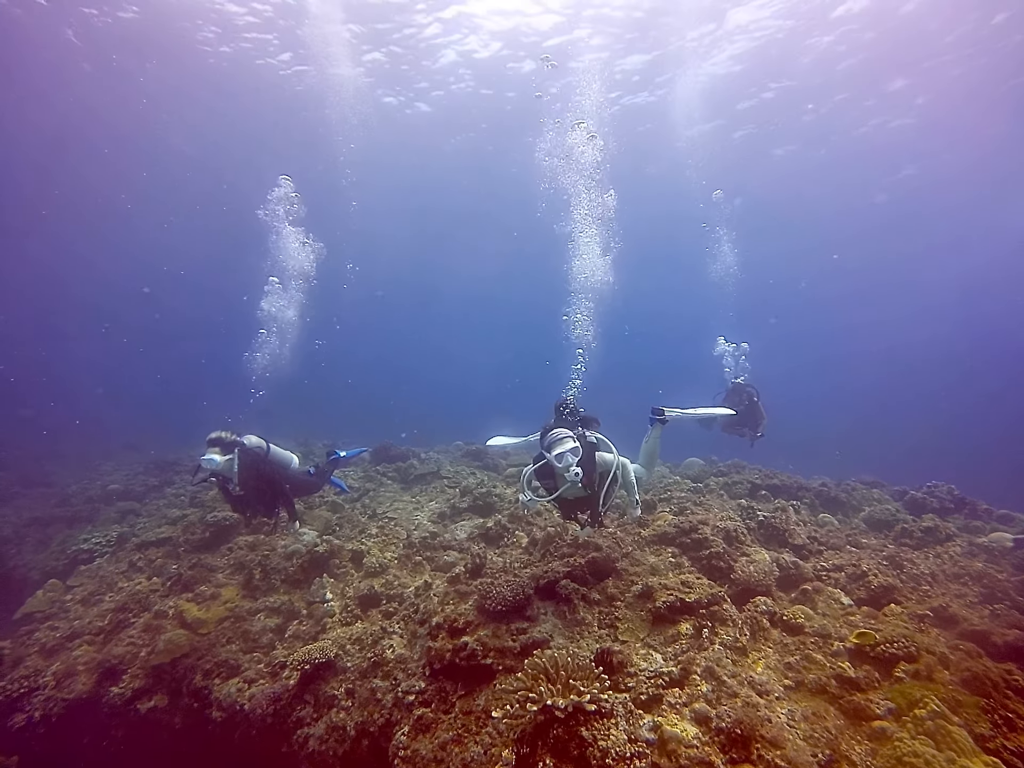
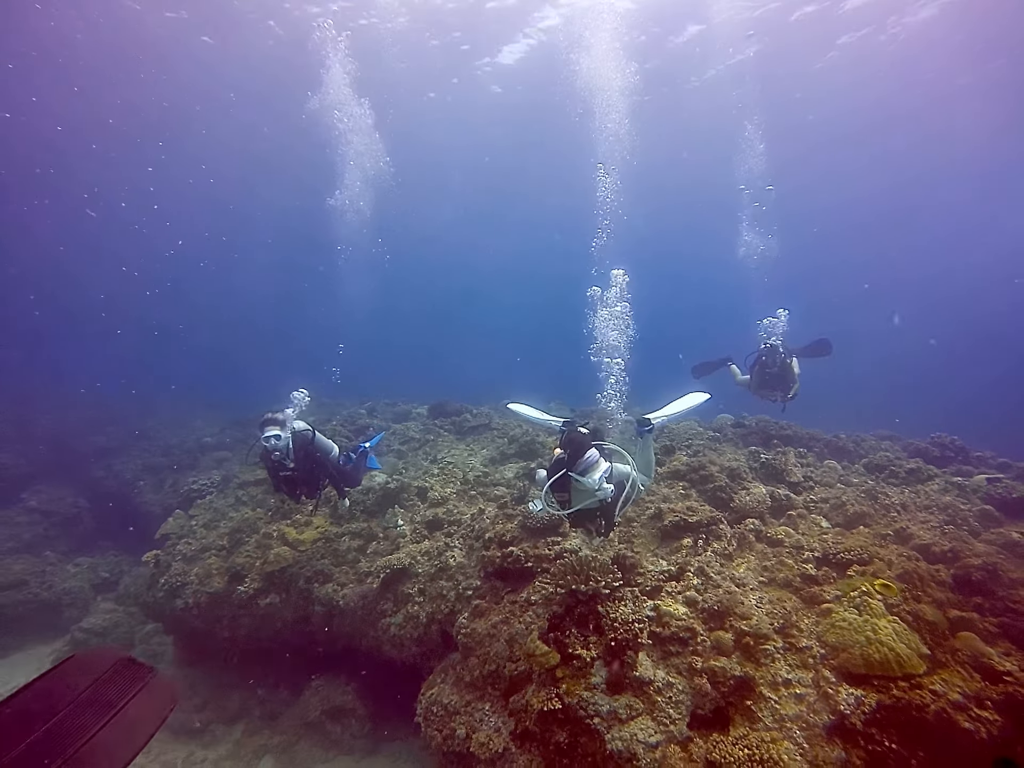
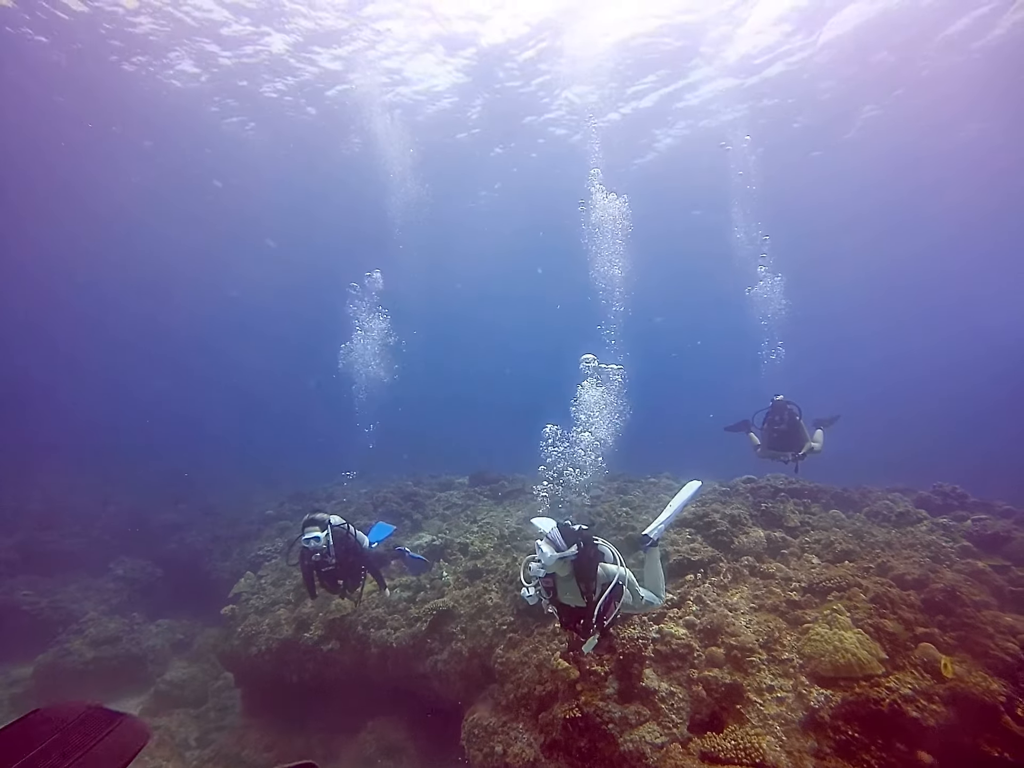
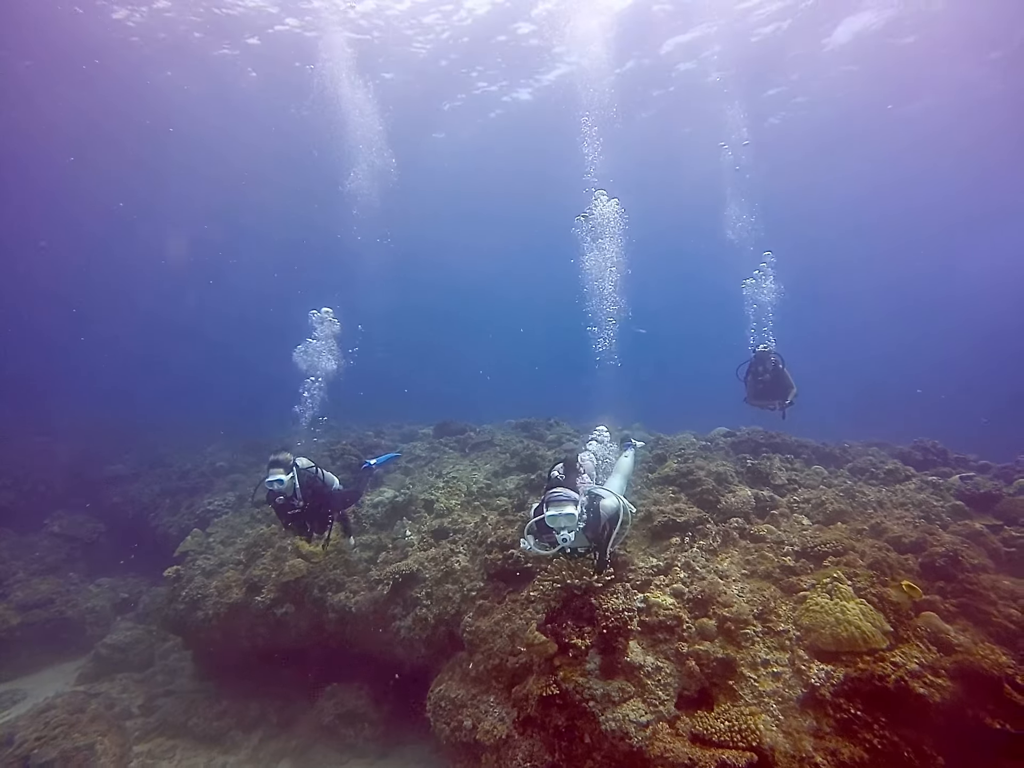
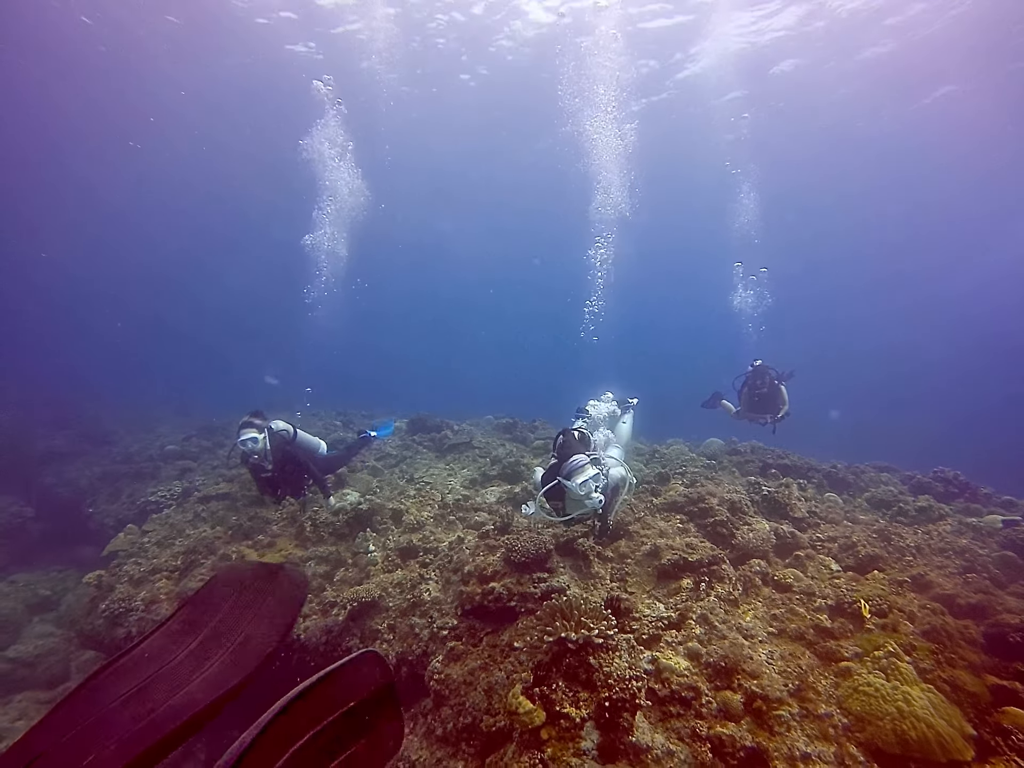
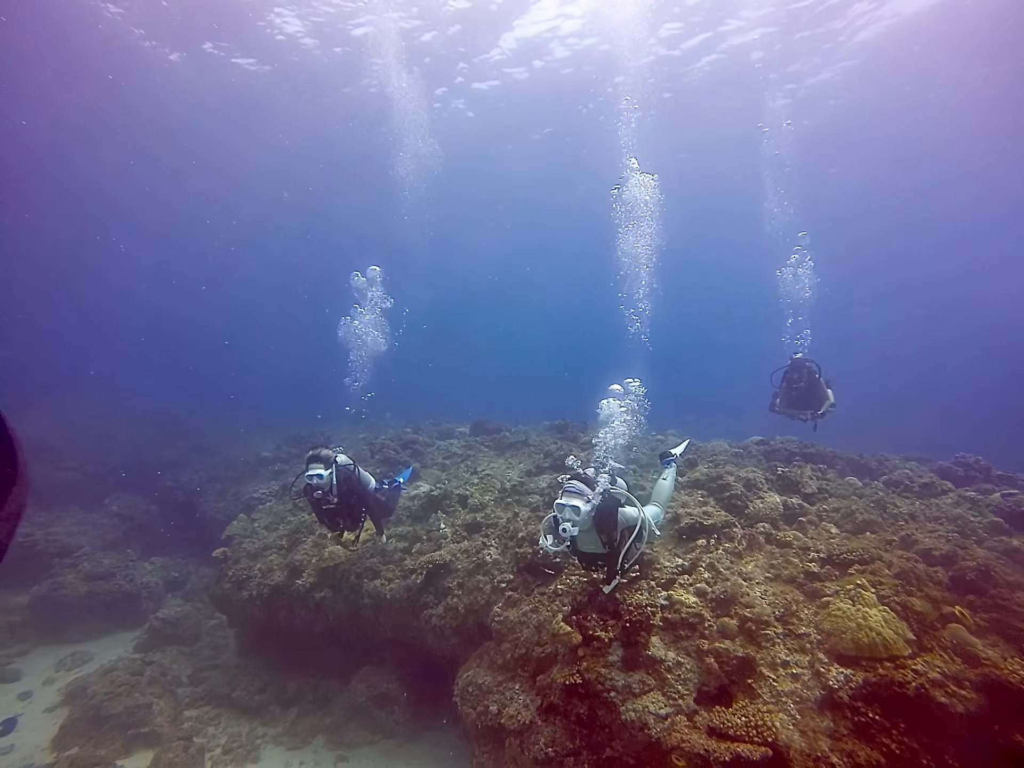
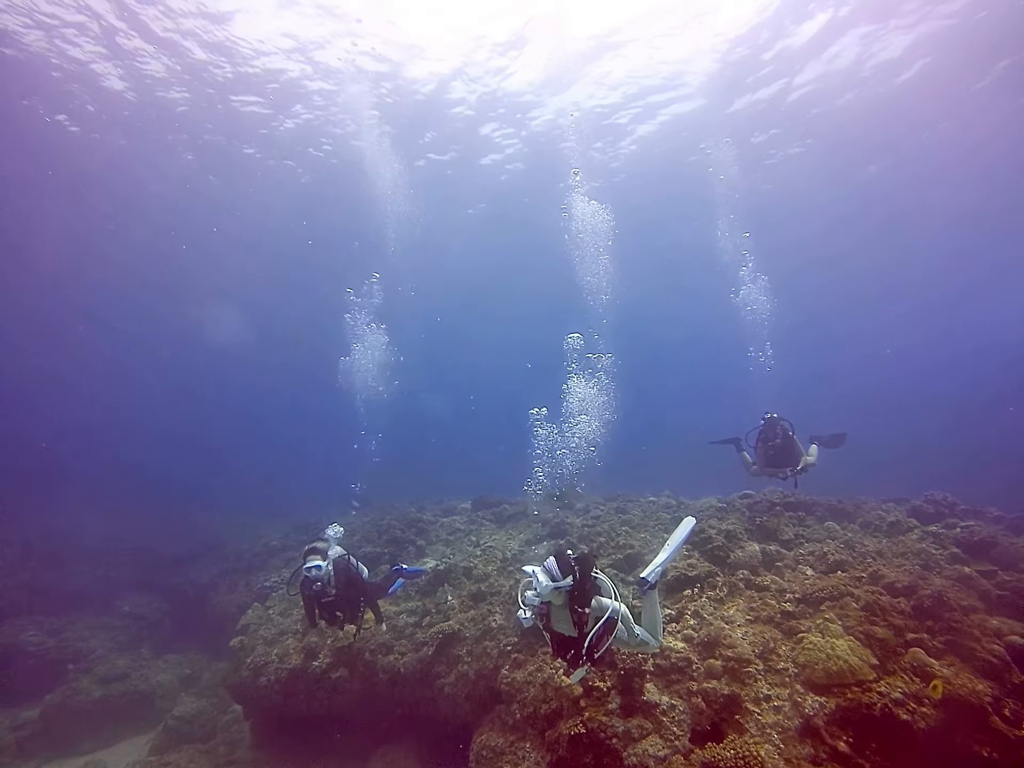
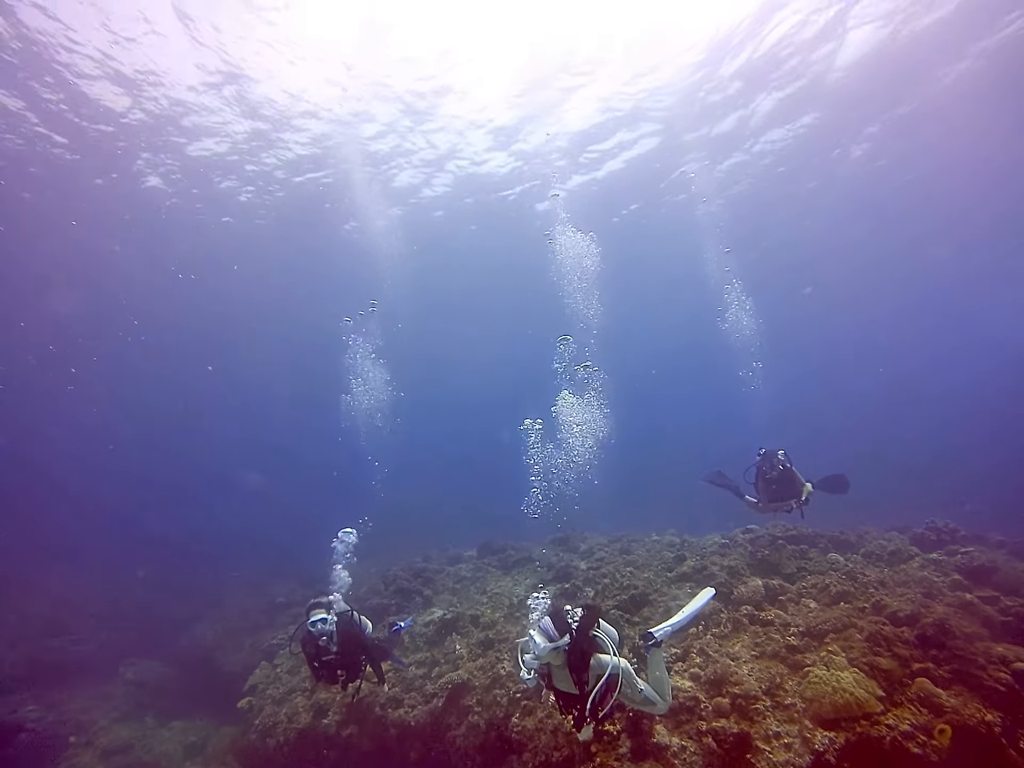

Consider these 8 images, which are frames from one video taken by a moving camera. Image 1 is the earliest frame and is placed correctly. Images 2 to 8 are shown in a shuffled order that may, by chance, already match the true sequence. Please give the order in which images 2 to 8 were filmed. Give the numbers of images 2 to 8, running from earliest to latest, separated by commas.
5, 2, 4, 6, 3, 7, 8
